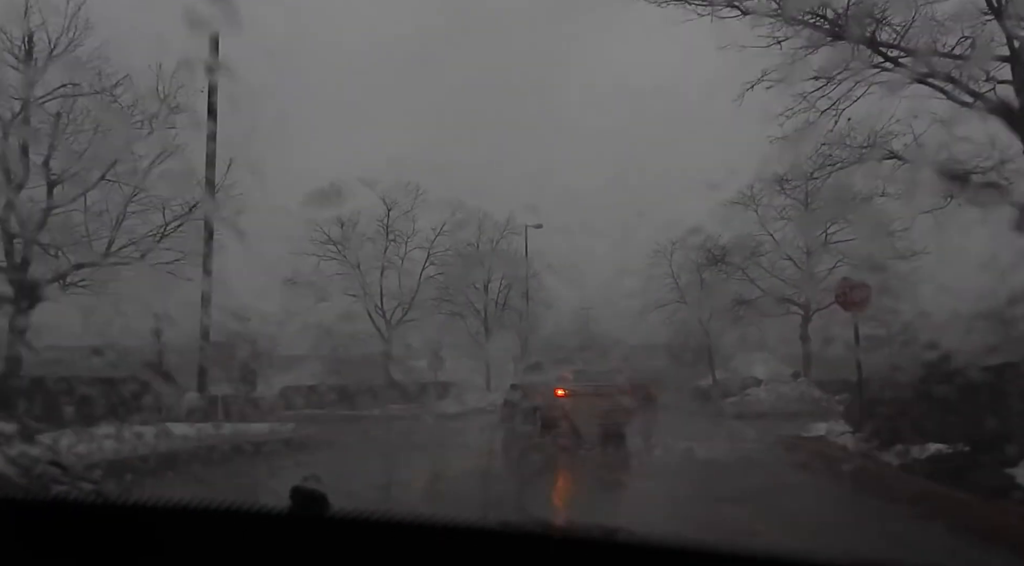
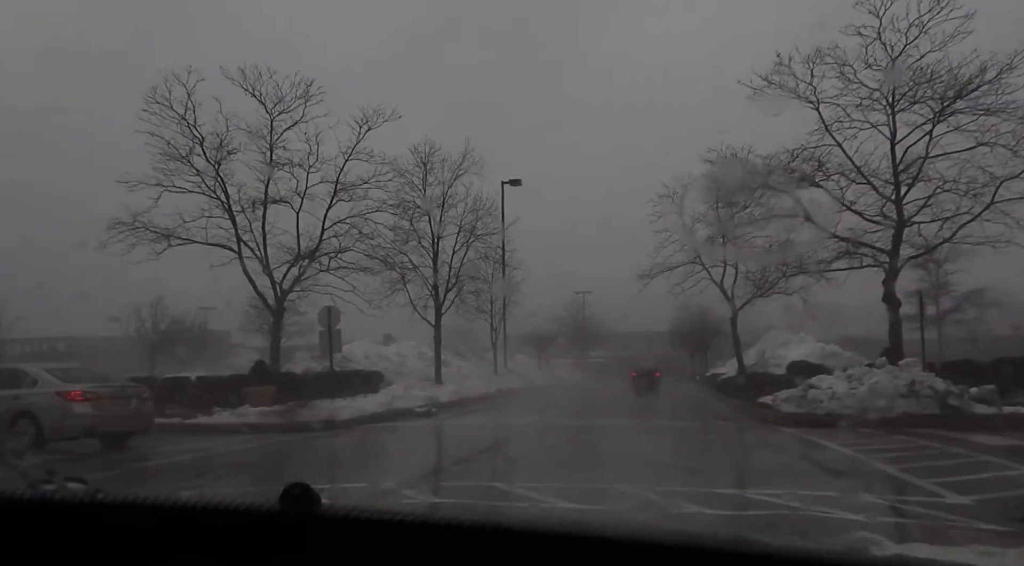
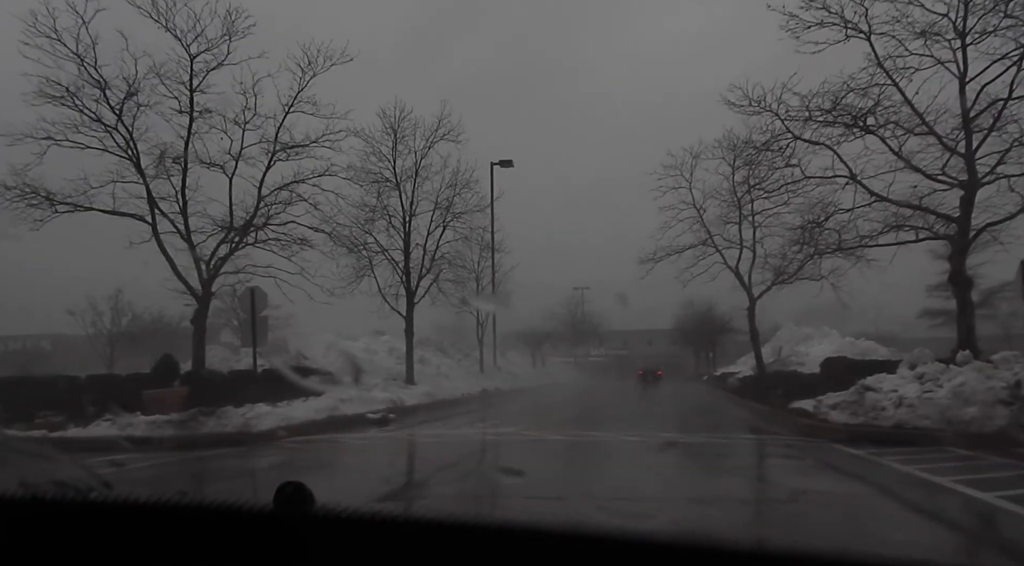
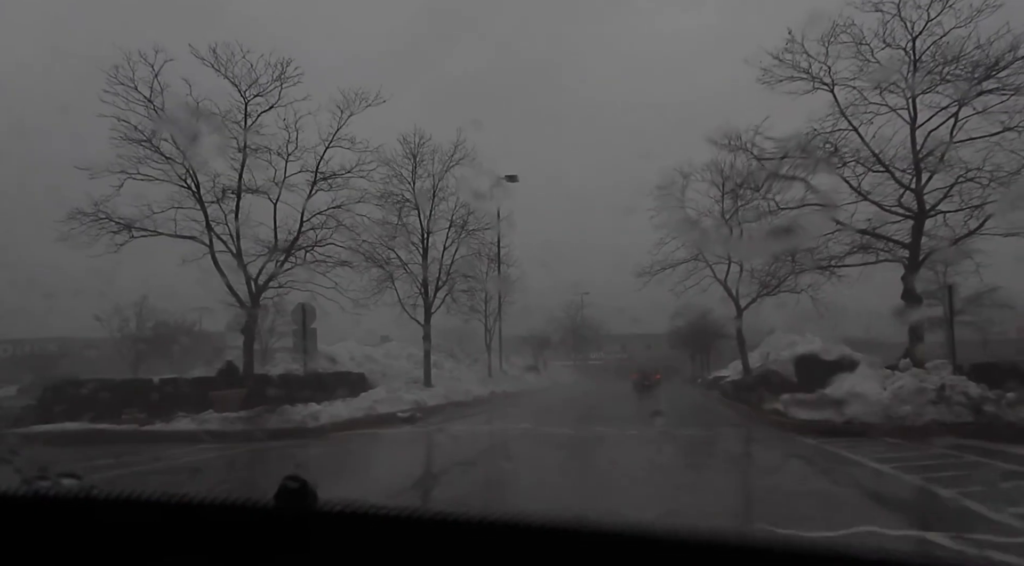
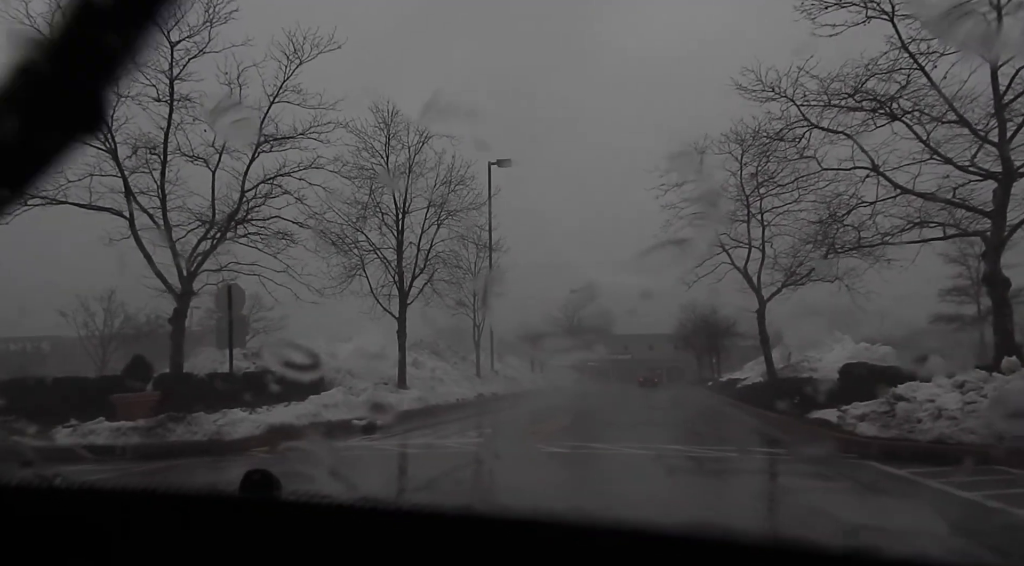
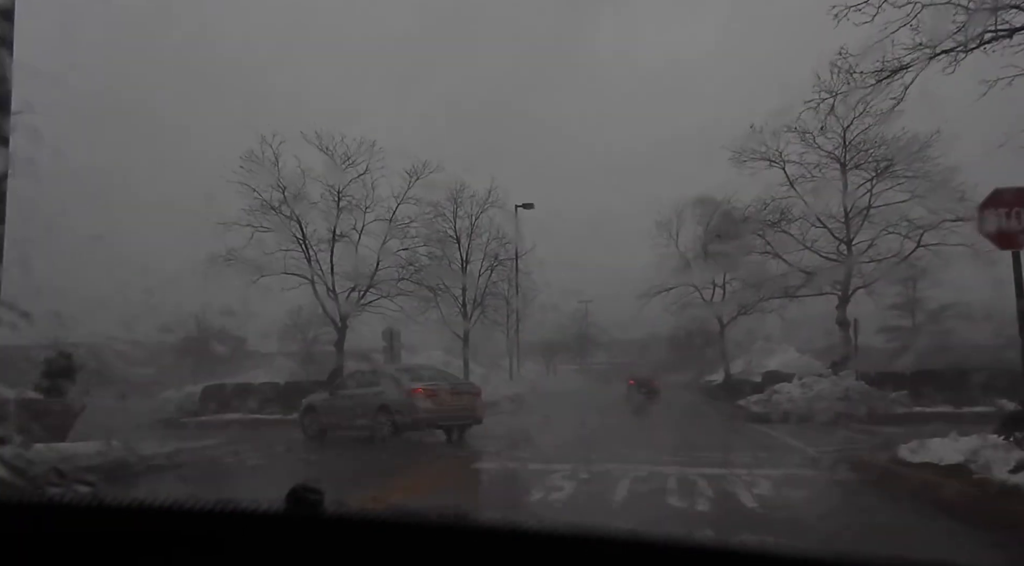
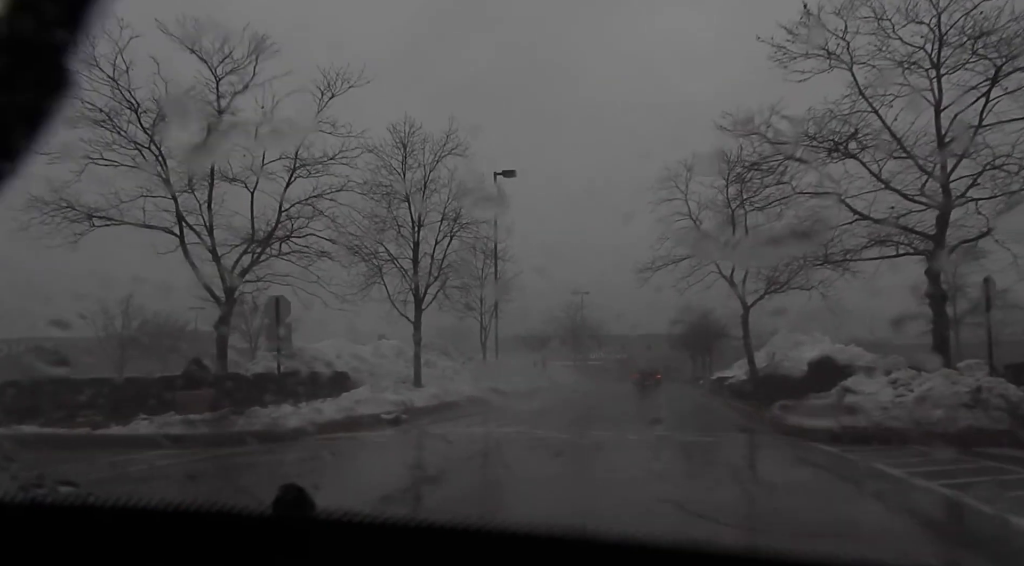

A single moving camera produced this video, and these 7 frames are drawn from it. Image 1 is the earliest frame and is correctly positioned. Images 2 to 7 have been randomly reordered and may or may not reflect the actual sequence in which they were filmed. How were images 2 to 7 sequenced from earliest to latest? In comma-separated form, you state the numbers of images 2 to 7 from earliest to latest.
6, 2, 4, 7, 3, 5
